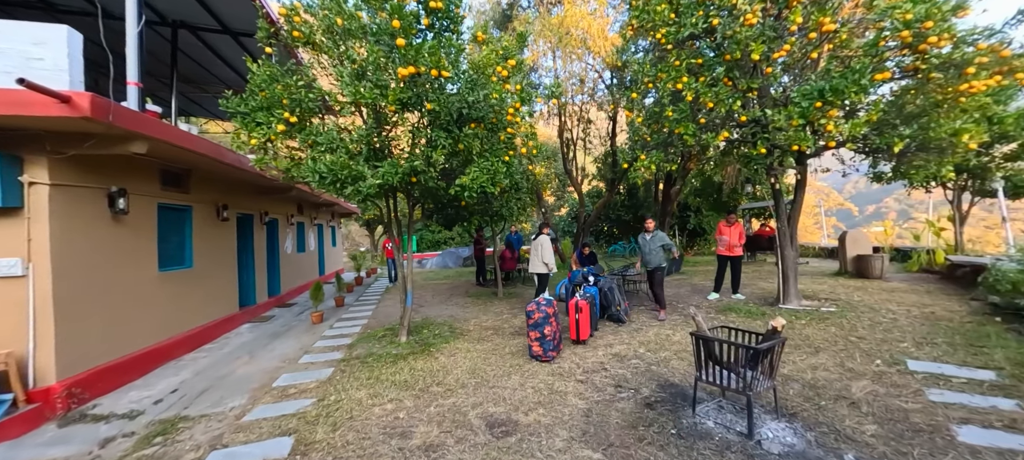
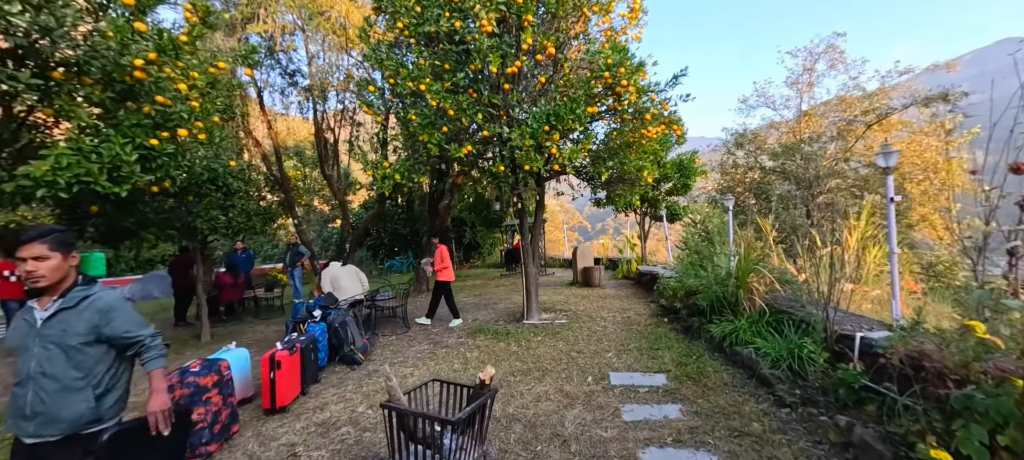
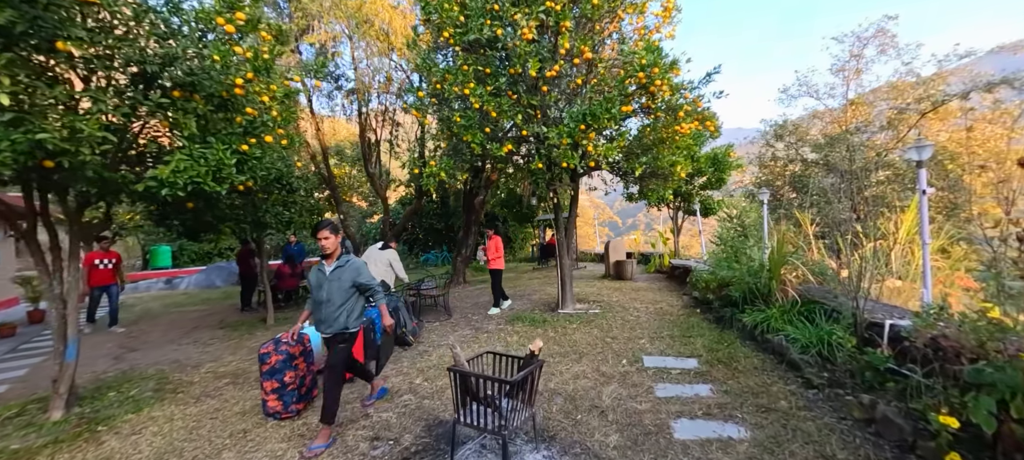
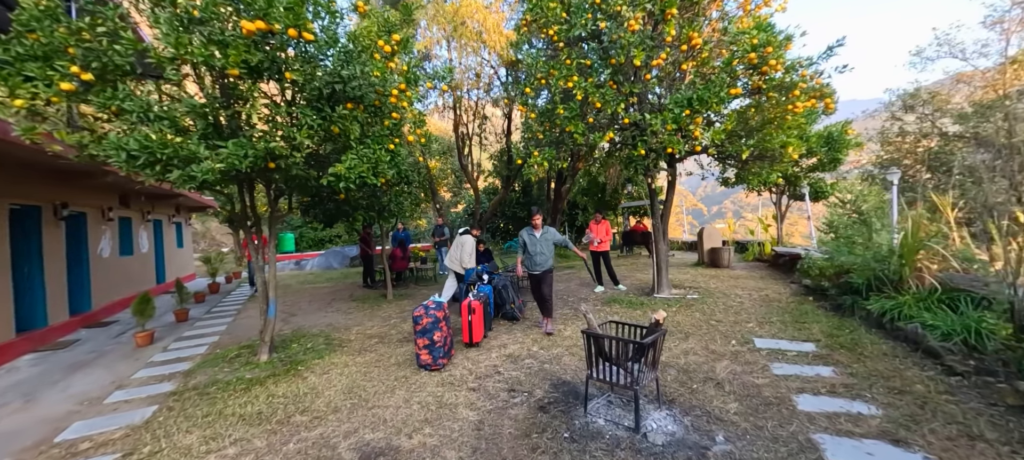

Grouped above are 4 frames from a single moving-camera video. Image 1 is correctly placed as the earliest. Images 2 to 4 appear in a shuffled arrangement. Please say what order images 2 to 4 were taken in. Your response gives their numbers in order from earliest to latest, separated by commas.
4, 3, 2
